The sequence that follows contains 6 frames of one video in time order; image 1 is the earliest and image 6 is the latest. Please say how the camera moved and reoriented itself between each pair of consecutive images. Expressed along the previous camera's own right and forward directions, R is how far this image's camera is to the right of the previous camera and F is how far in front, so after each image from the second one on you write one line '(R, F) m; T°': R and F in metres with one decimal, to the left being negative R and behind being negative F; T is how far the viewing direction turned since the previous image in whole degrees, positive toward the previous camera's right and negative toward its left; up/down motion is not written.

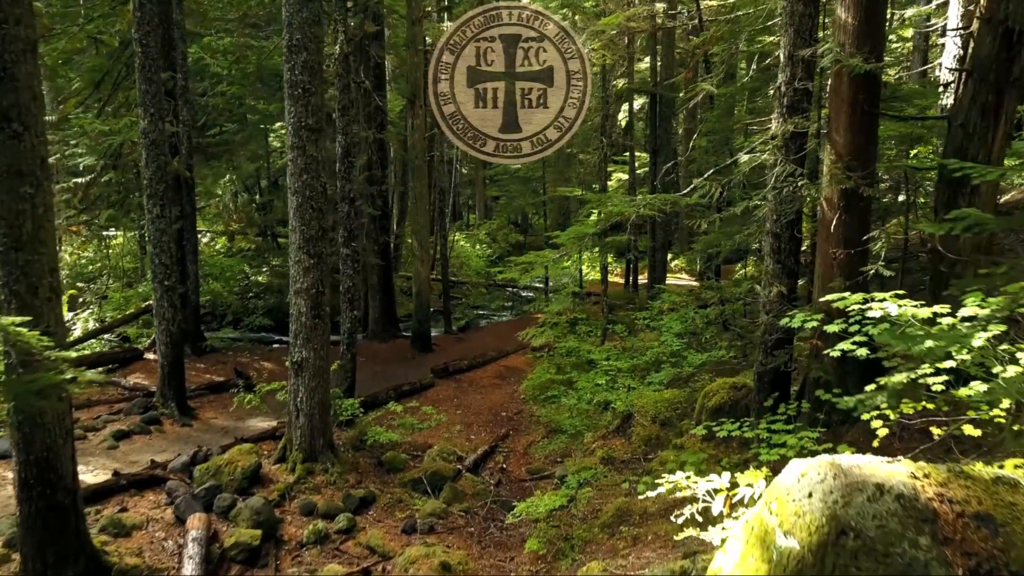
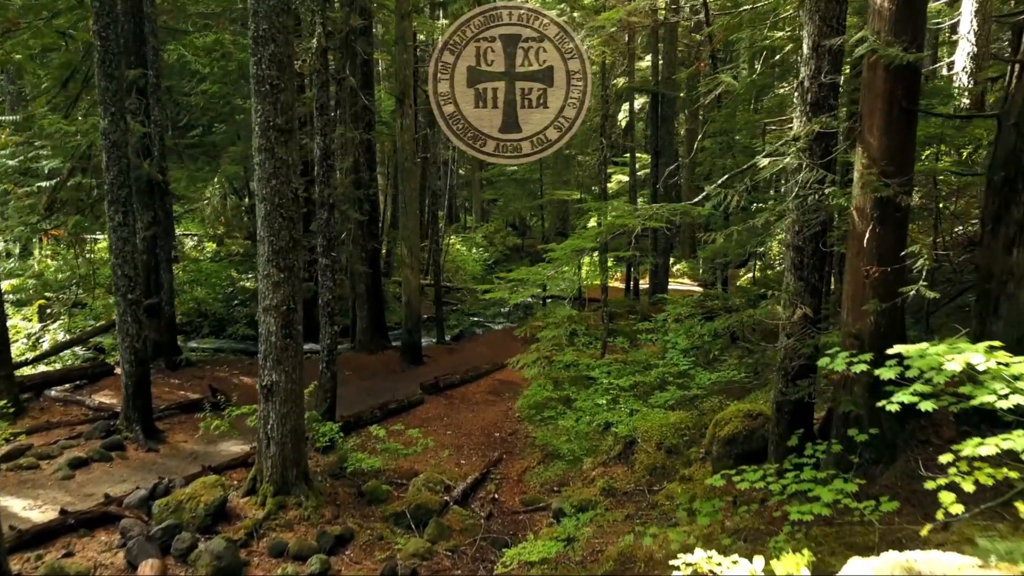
(+0.1, +0.7) m; 0°
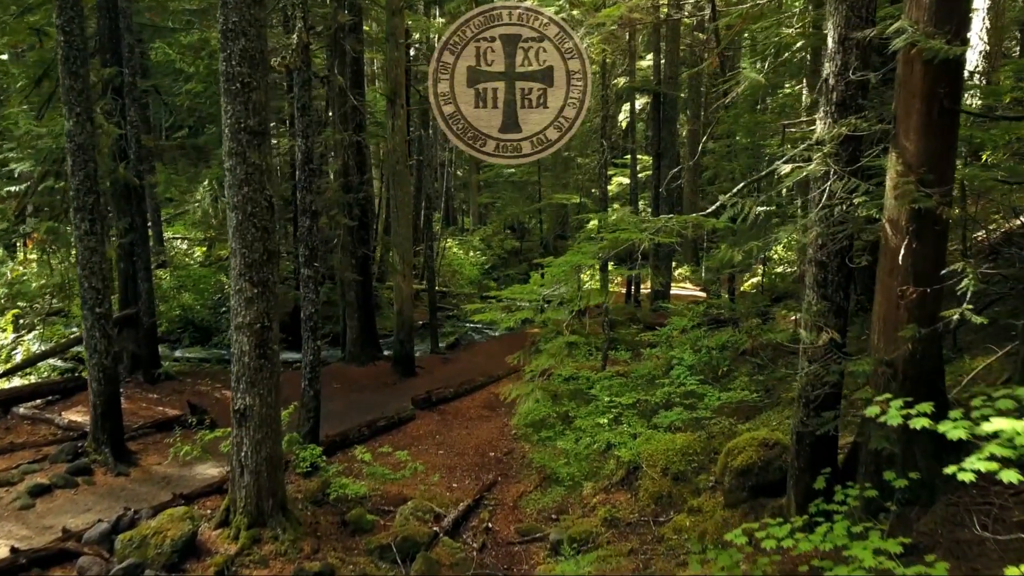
(+0.1, +0.5) m; 0°
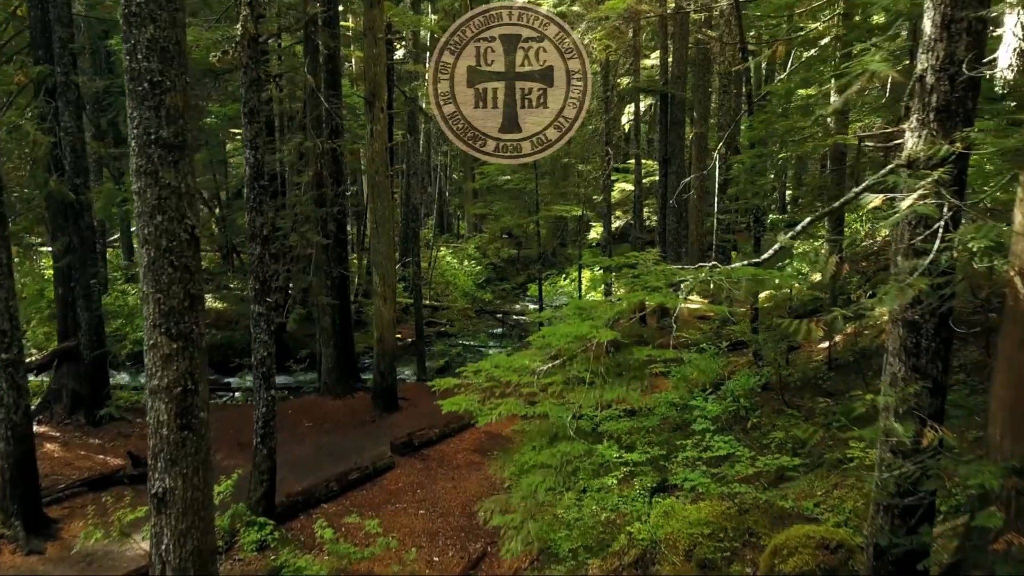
(+0.1, +1.3) m; 0°
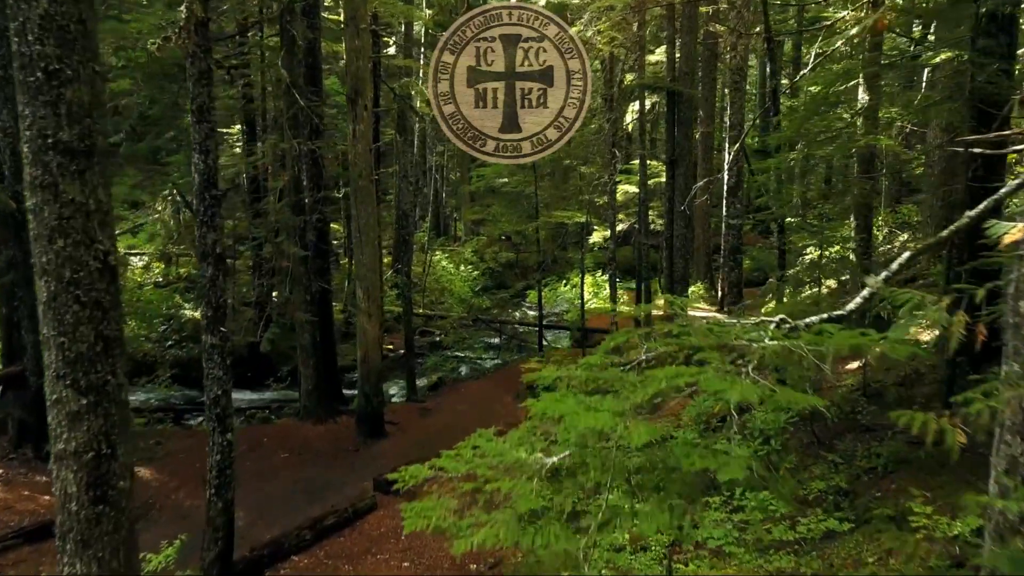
(0.0, +0.9) m; 0°
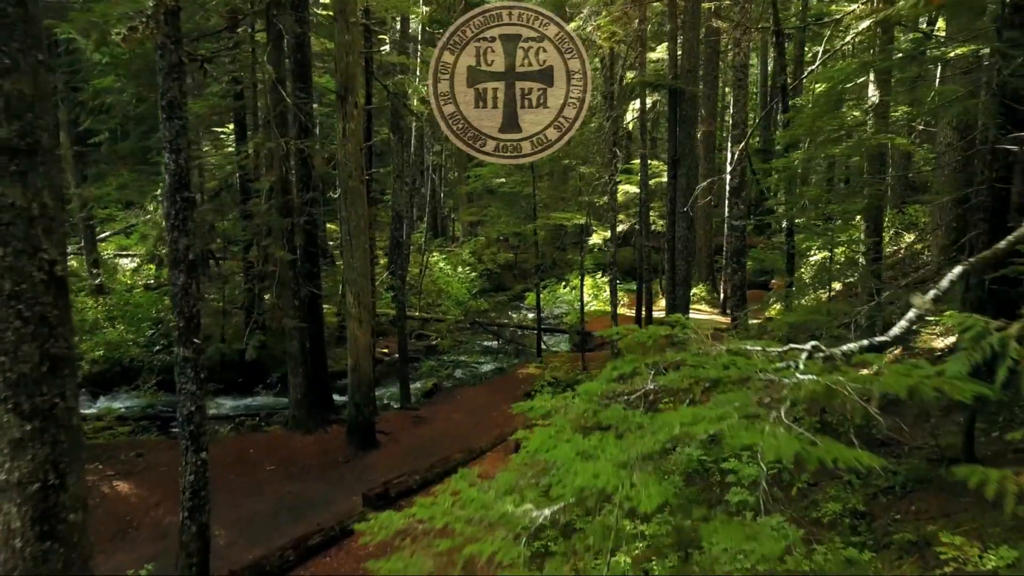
(+0.1, +0.4) m; 0°
